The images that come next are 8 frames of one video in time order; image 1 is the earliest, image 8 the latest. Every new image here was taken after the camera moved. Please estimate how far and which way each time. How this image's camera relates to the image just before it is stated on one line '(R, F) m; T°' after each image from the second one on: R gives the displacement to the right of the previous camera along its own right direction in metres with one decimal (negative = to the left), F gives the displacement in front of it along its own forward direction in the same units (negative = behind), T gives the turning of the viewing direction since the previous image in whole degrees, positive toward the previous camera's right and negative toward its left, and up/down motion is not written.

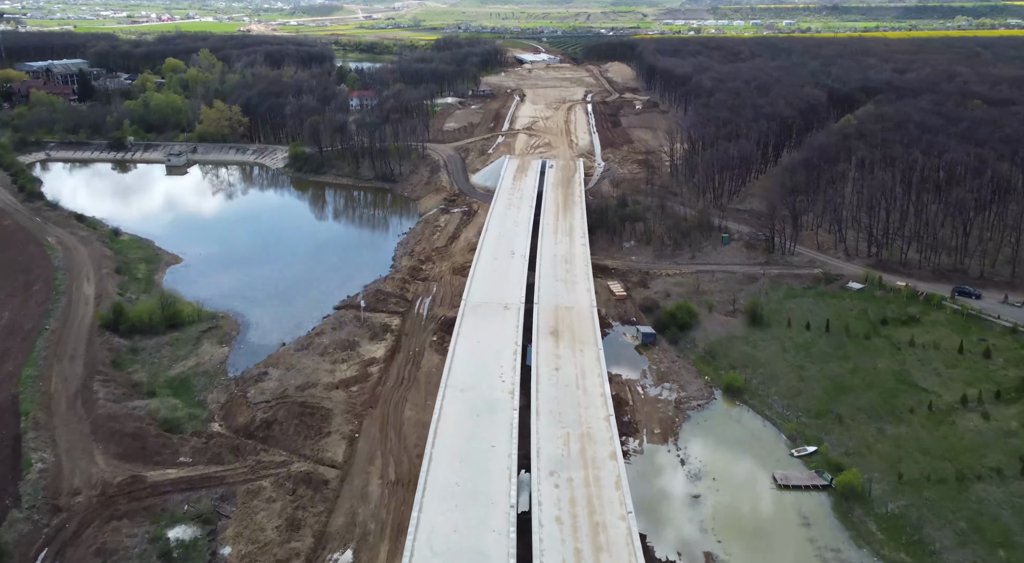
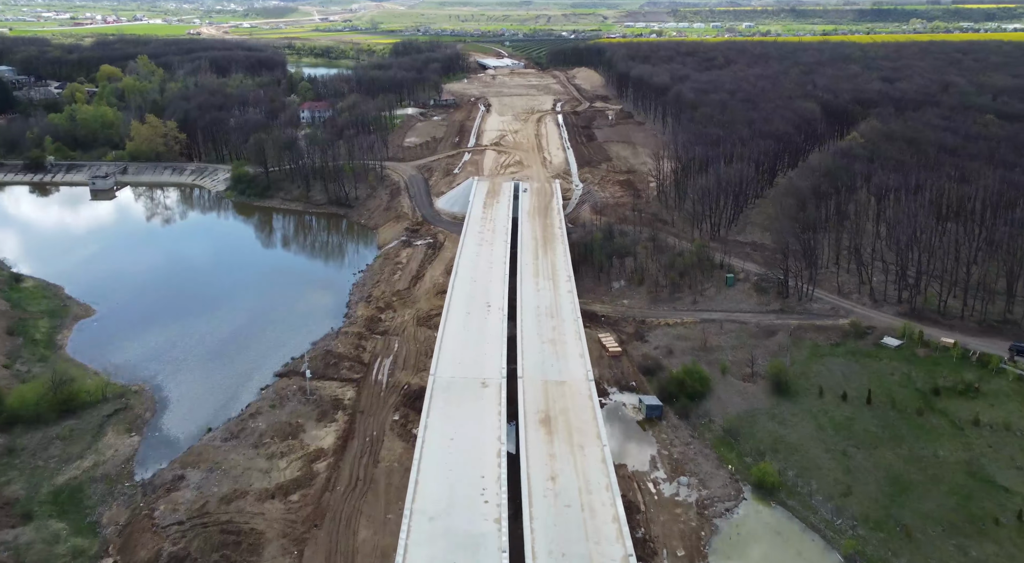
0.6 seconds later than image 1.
(-0.6, +7.5) m; +3°
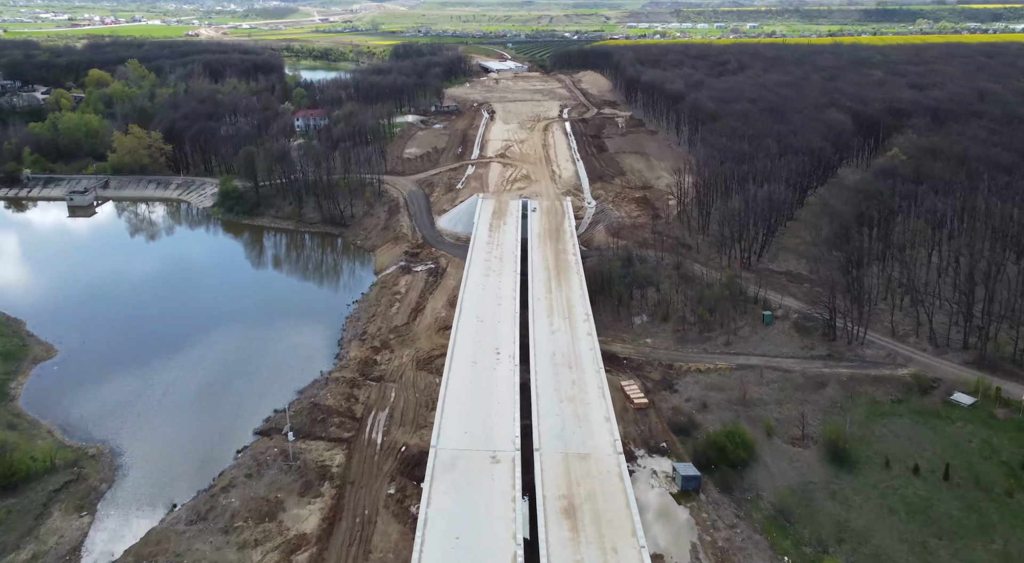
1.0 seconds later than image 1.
(-0.5, +5.0) m; 0°
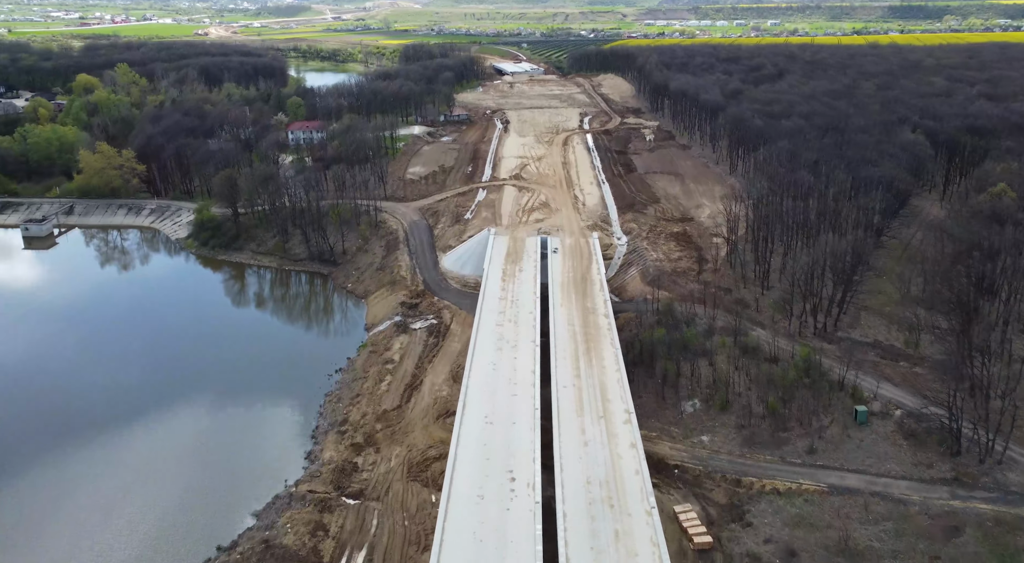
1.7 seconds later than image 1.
(-0.2, +9.3) m; -1°
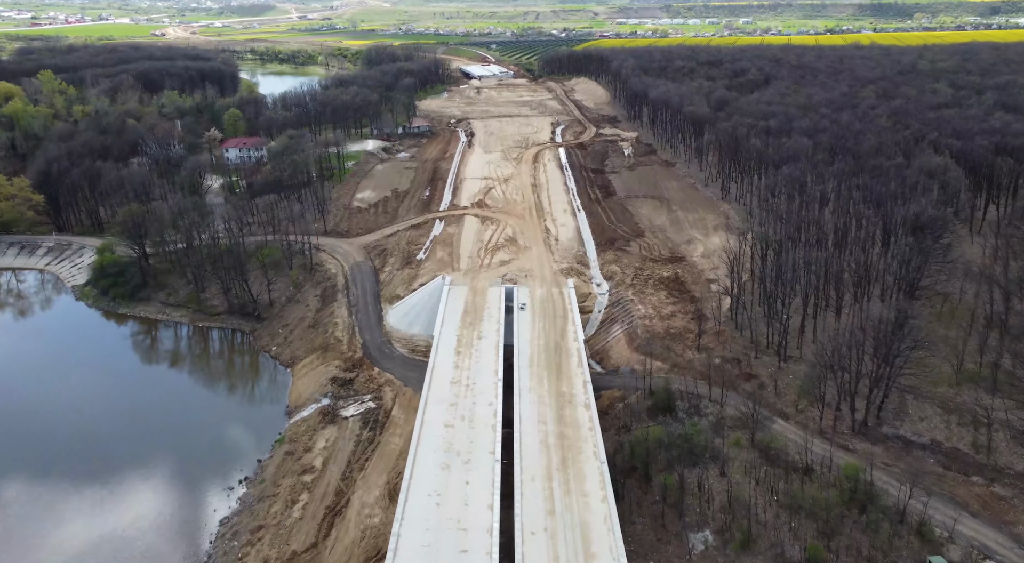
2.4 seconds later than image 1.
(+0.9, +9.1) m; +2°
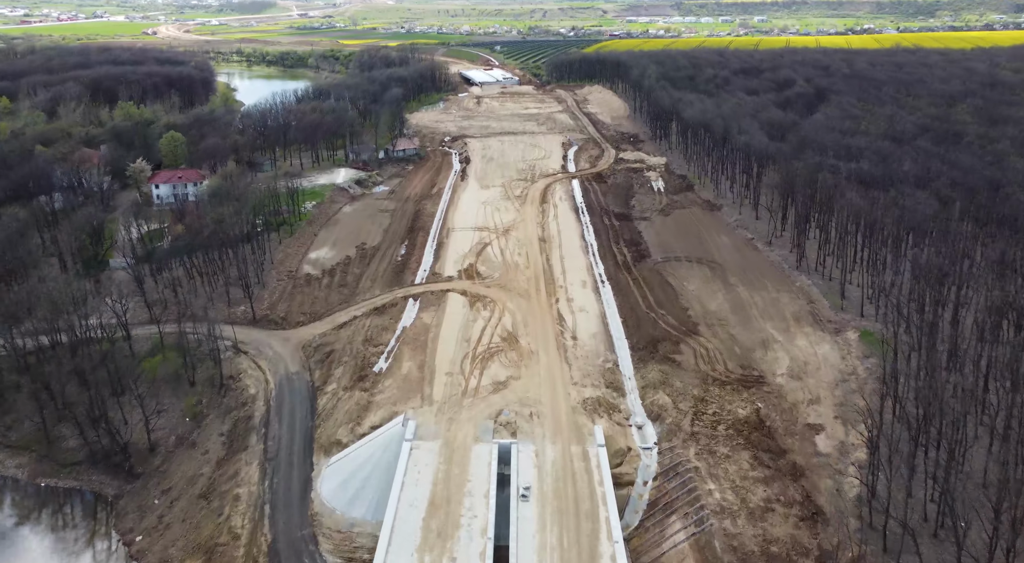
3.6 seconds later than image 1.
(+0.3, +15.9) m; 0°
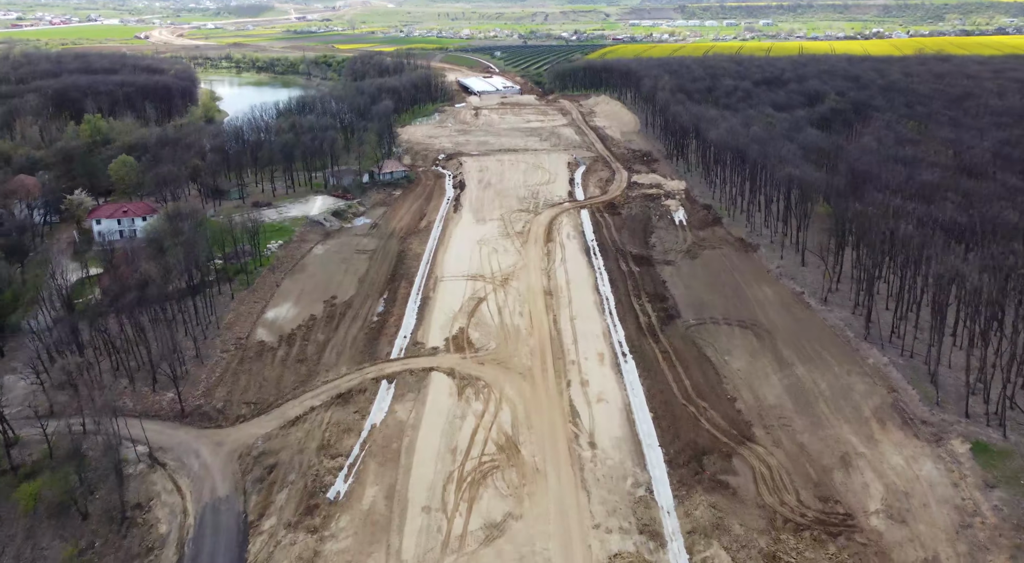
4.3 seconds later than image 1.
(+0.1, +8.9) m; 0°
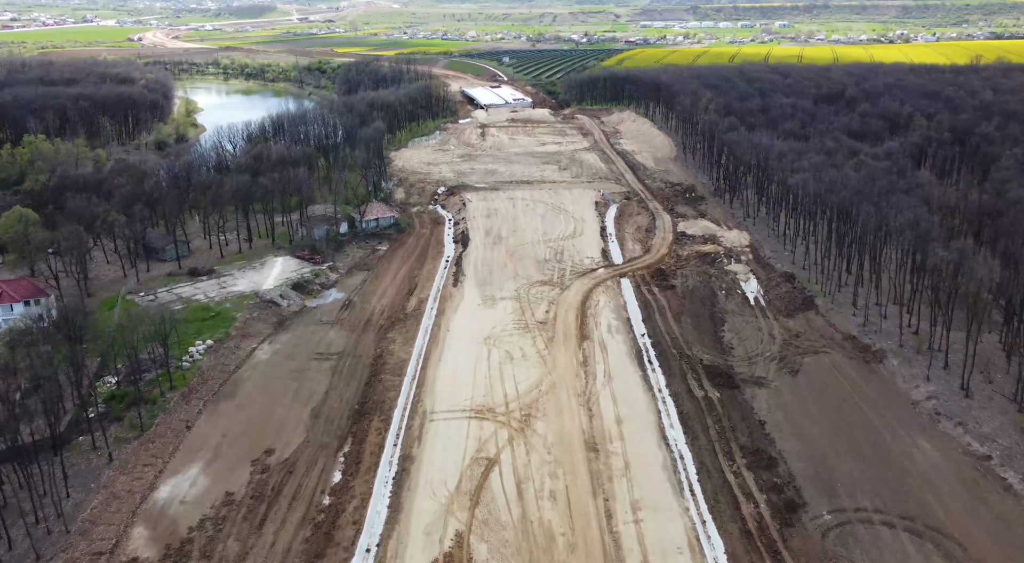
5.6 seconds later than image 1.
(-0.7, +15.0) m; 0°
